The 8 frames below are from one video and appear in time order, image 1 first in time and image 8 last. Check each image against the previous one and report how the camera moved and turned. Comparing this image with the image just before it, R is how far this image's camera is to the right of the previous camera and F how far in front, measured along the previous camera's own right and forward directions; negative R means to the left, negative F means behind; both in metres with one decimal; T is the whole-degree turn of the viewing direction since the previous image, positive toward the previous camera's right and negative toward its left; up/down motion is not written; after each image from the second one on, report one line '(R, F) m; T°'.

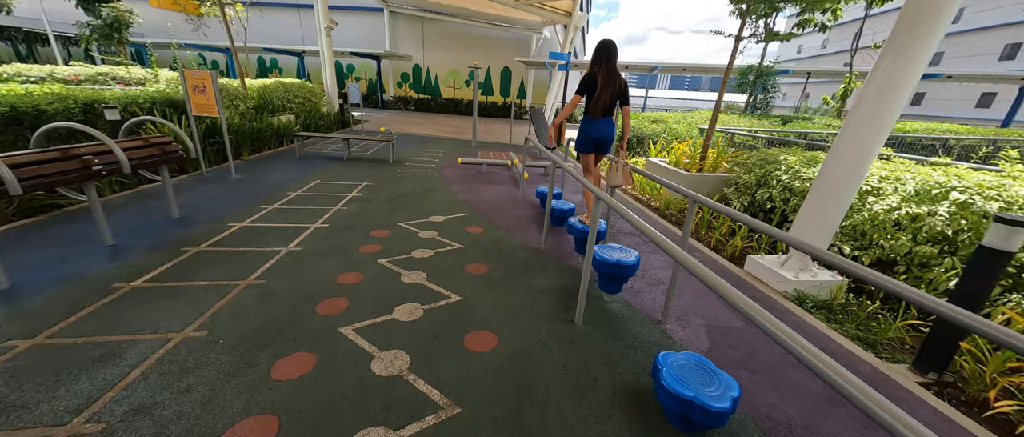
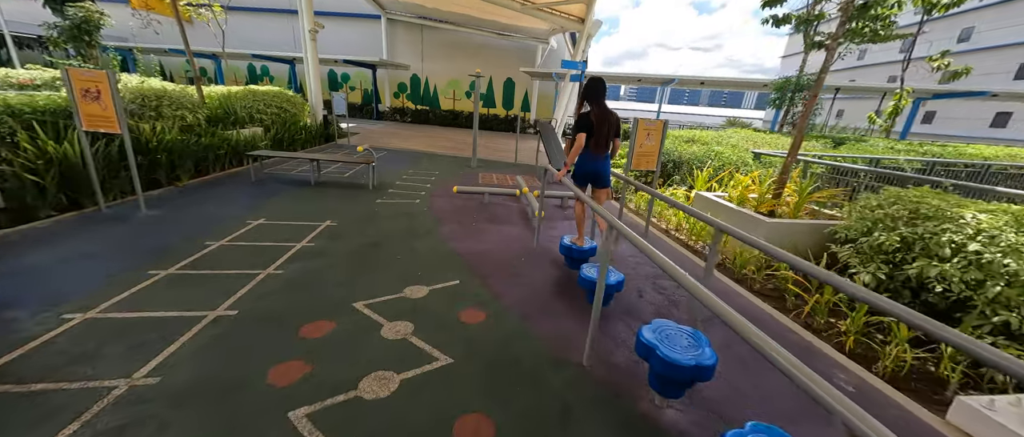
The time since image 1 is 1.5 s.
(-0.1, +1.3) m; 0°
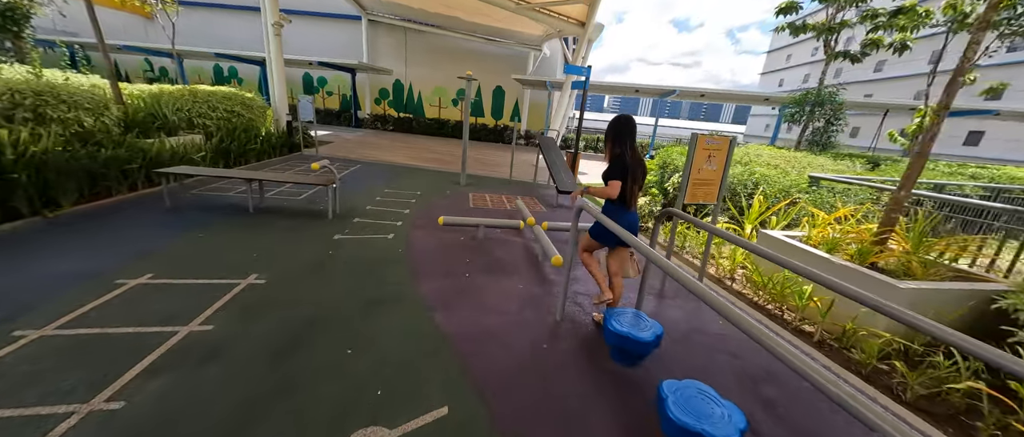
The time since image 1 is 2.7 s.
(-0.2, +1.2) m; +3°
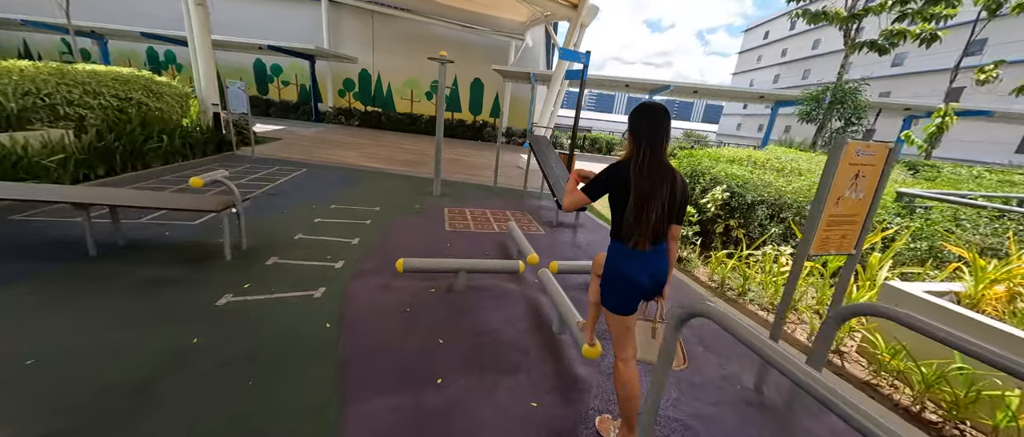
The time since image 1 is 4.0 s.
(-0.1, +1.3) m; +4°
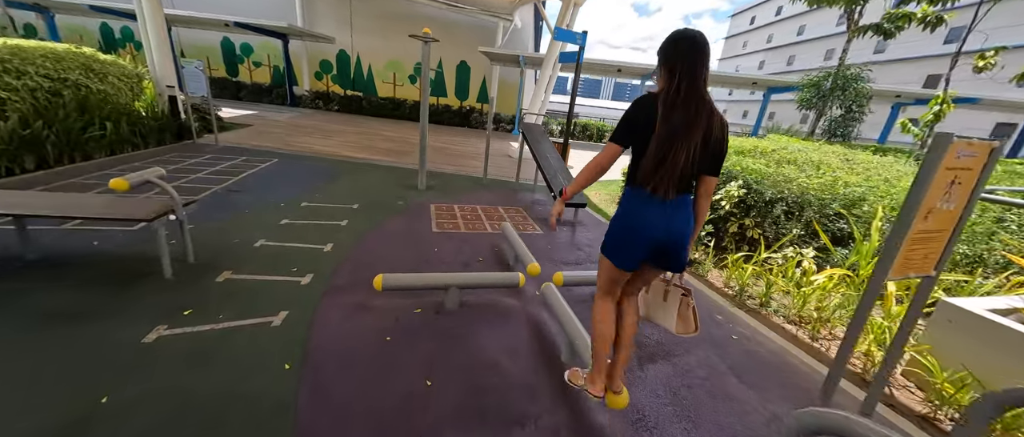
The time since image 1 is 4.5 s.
(-0.1, +0.4) m; +2°
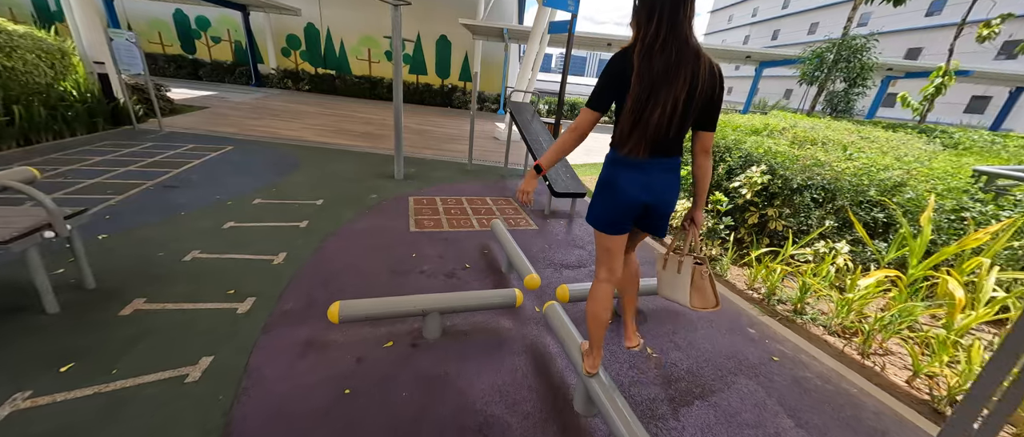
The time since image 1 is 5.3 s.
(0.0, +0.5) m; +2°
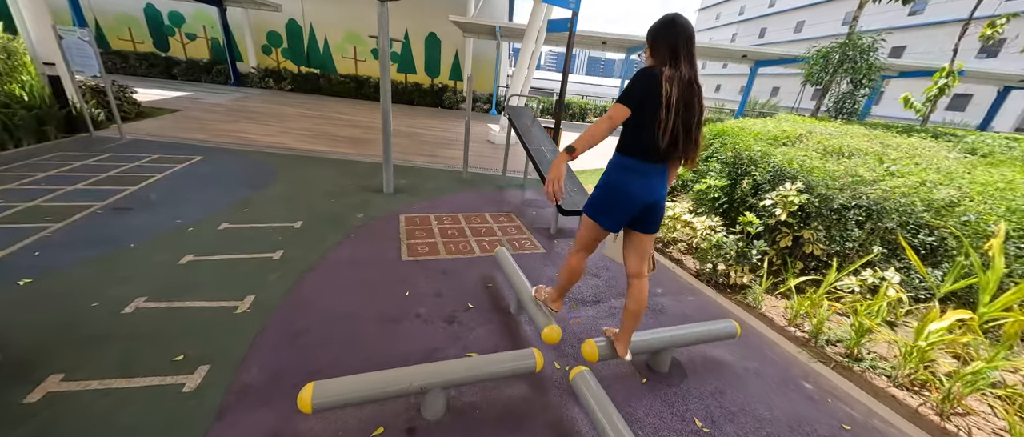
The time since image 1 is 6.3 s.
(-0.1, +0.4) m; +2°
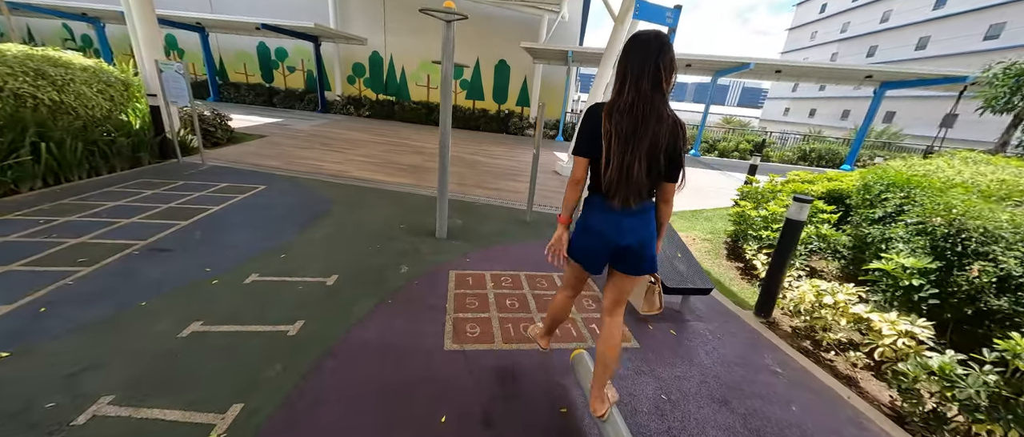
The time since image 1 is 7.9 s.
(-0.2, +0.7) m; -10°
